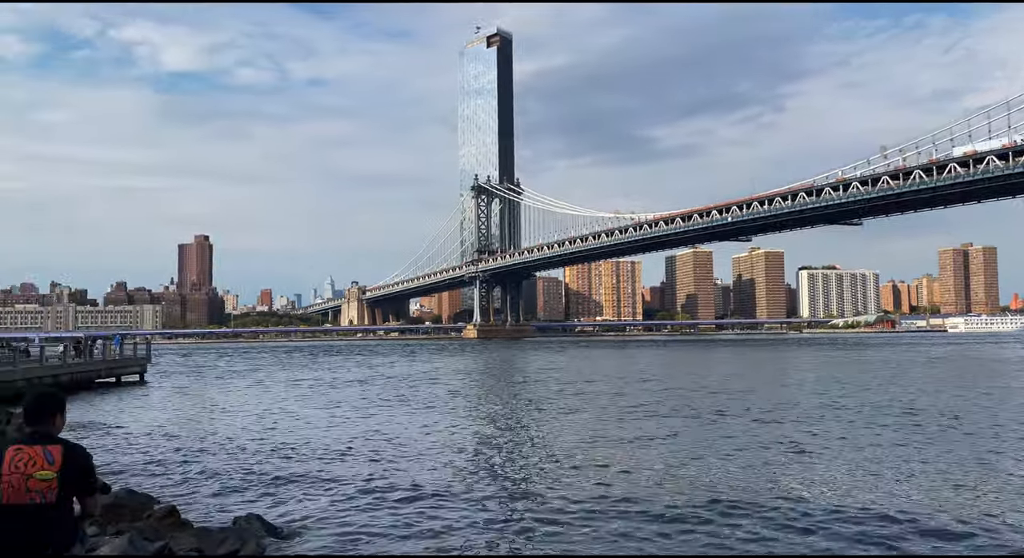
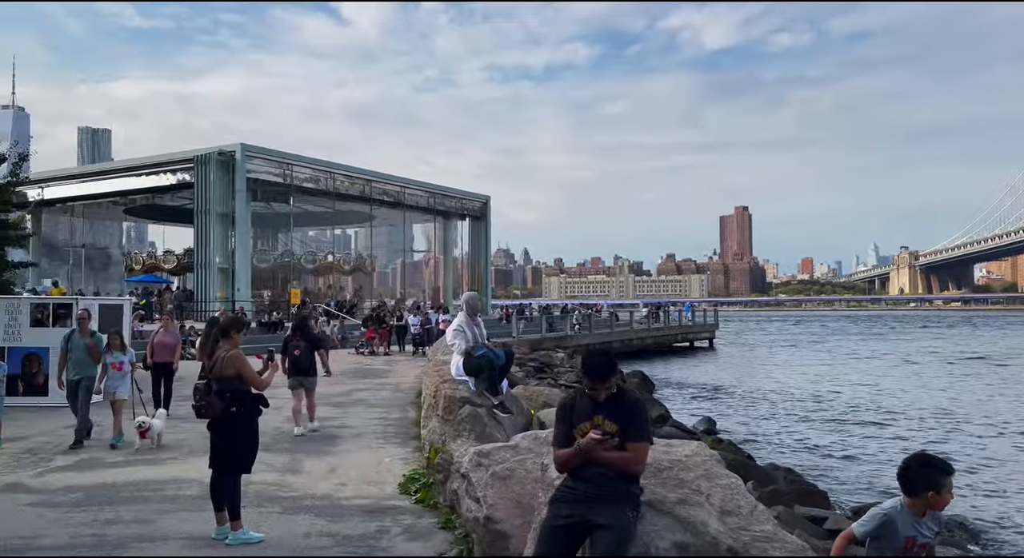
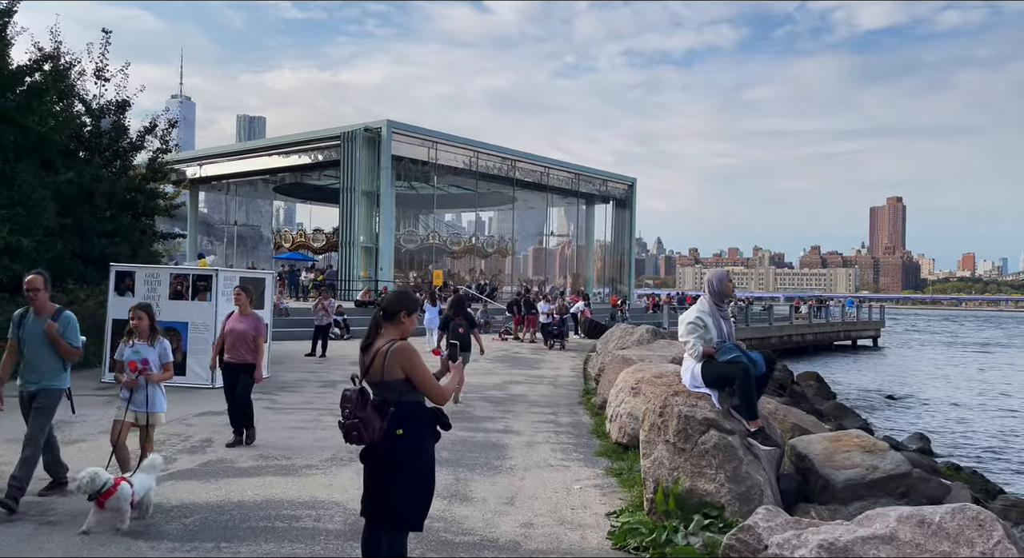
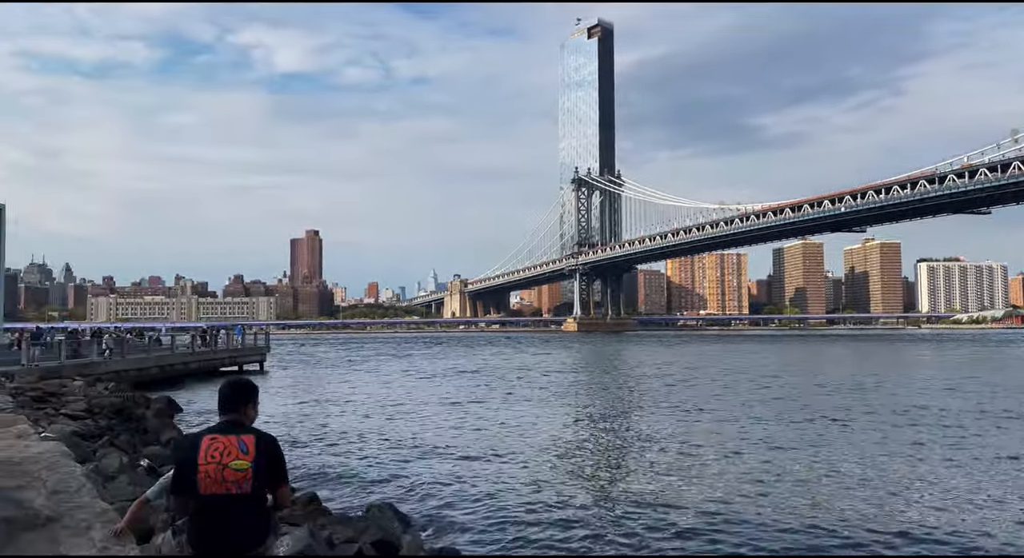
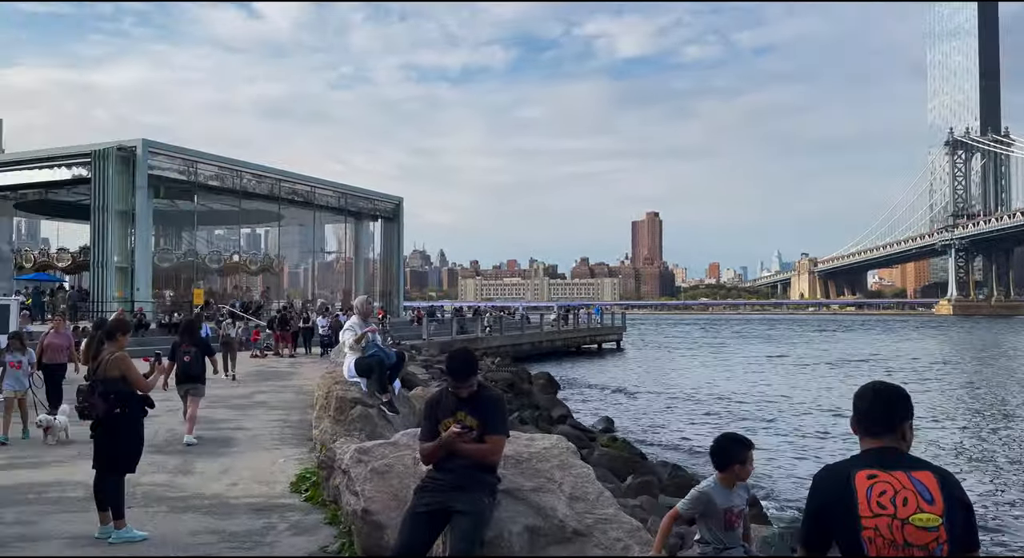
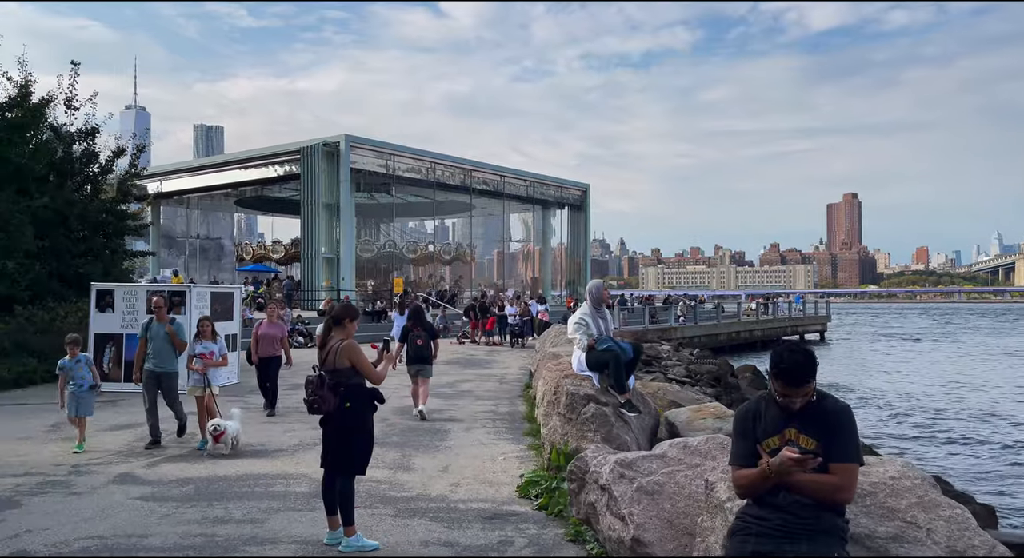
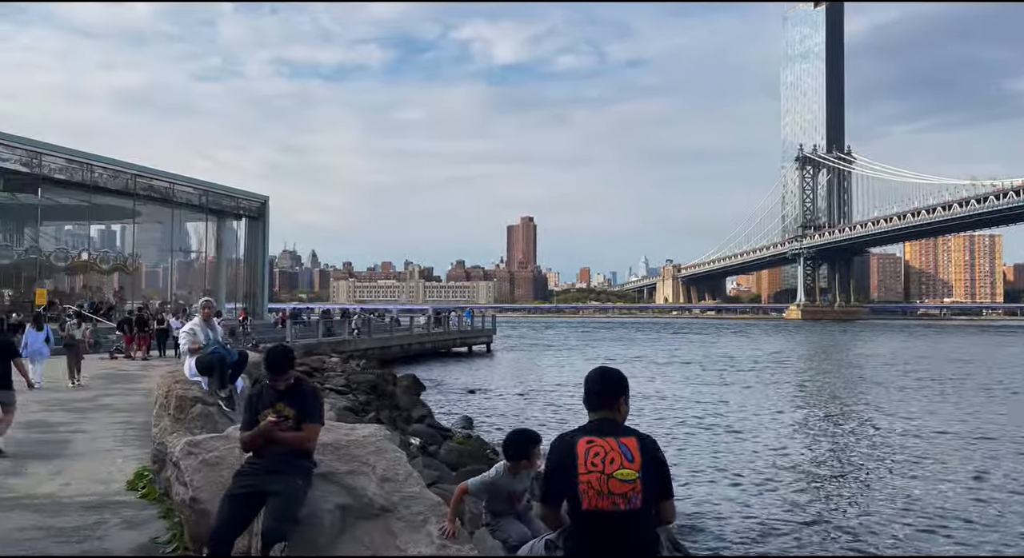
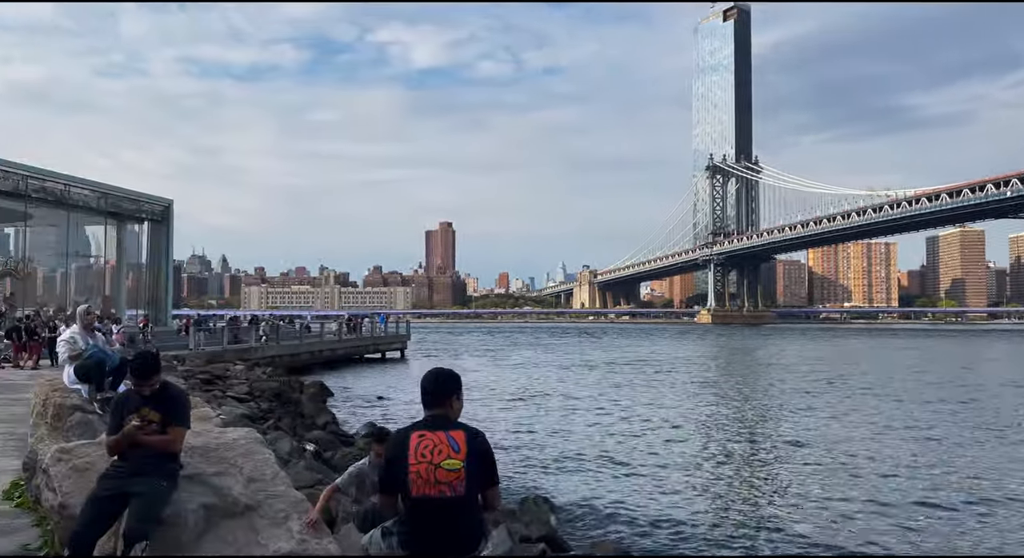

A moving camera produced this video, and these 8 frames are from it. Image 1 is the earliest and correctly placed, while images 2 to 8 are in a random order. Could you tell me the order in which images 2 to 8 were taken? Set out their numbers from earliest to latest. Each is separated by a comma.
4, 8, 7, 5, 2, 6, 3
